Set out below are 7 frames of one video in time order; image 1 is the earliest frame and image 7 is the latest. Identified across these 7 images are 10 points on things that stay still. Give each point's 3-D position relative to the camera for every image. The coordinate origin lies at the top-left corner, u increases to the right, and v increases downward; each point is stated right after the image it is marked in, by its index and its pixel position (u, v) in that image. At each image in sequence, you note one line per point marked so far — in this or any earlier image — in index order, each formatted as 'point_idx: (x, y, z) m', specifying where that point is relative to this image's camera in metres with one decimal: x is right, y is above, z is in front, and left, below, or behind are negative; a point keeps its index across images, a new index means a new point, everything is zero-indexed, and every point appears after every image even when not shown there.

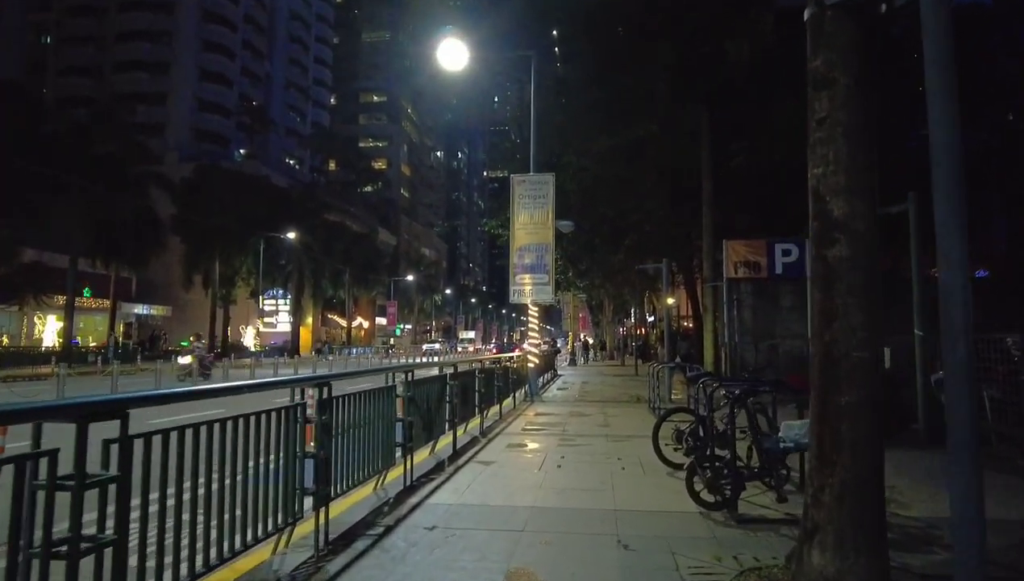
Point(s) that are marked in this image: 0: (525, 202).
0: (+0.4, +2.4, +18.3) m
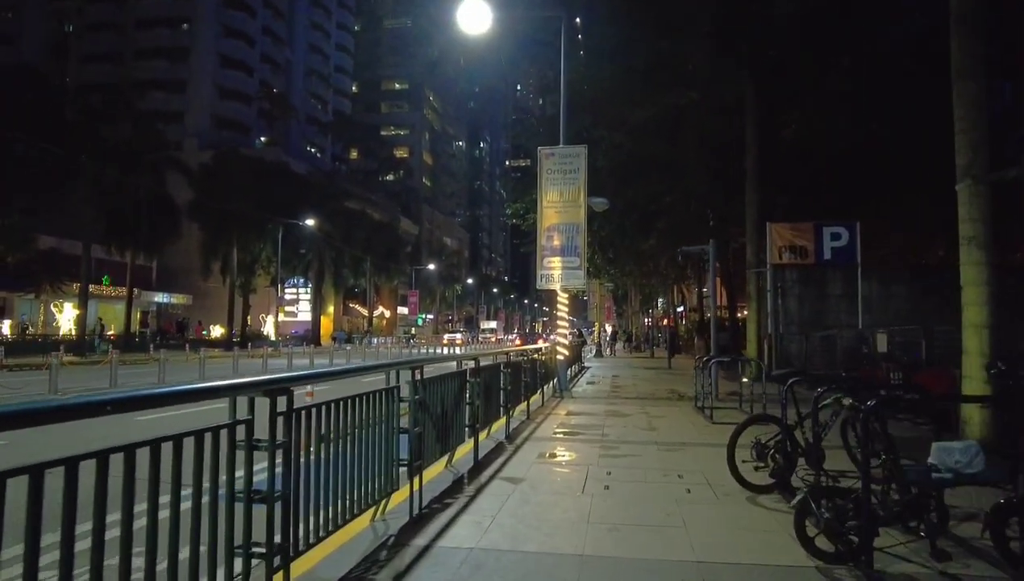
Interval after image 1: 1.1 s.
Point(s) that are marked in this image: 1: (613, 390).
0: (+1.1, +2.8, +16.6) m
1: (+2.8, -2.8, +18.2) m
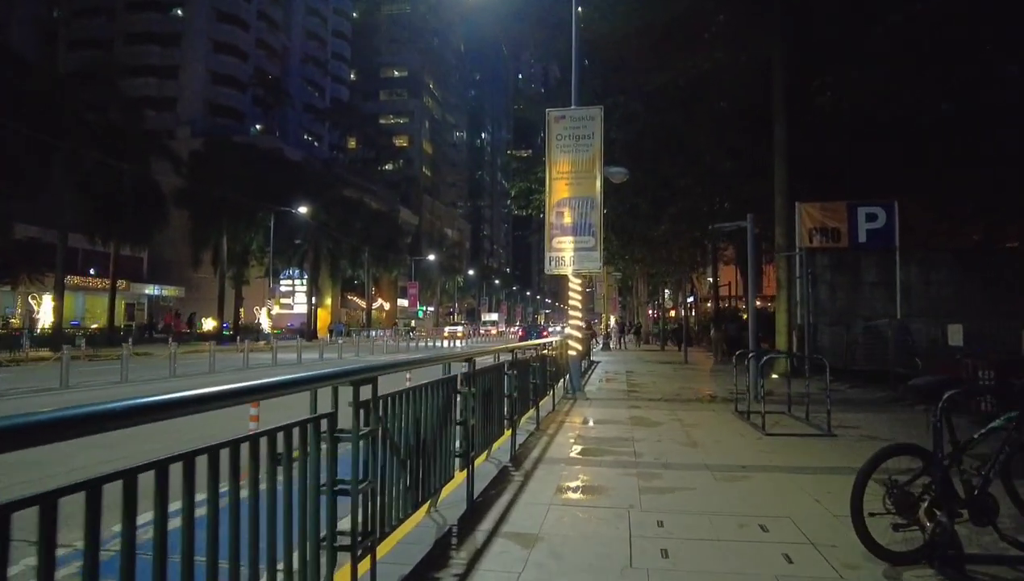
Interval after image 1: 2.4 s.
0: (+1.2, +3.1, +14.3) m
1: (+2.9, -2.4, +16.0) m
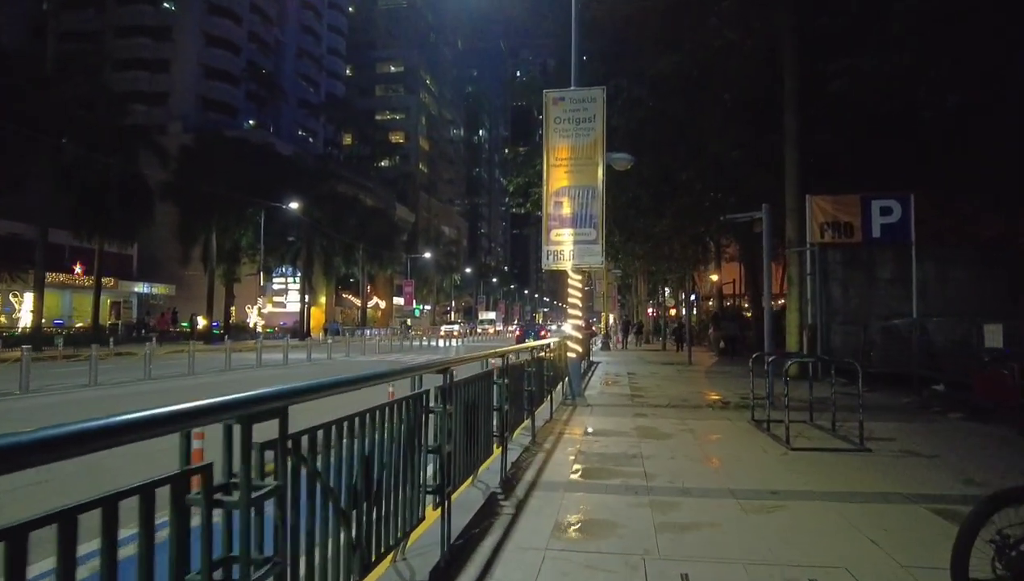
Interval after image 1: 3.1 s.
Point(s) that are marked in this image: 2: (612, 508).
0: (+1.1, +3.2, +13.2) m
1: (+2.8, -2.3, +14.9) m
2: (+0.9, -1.9, +5.7) m
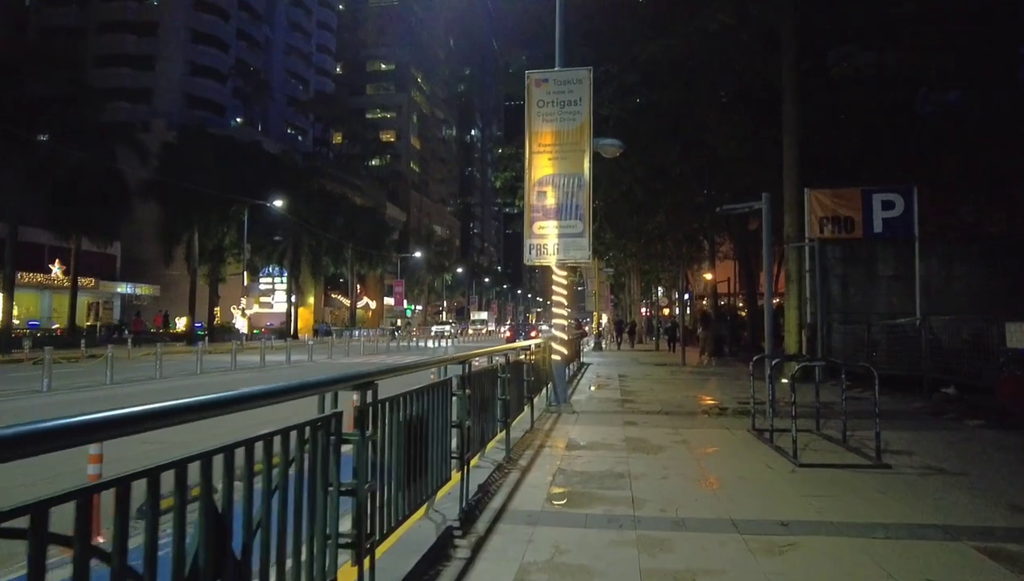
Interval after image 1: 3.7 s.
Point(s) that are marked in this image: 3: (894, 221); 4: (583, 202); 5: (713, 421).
0: (+0.7, +3.3, +12.2) m
1: (+2.4, -2.3, +13.9) m
2: (+0.6, -1.8, +4.7) m
3: (+11.0, +2.0, +19.0) m
4: (+1.3, +1.6, +12.0) m
5: (+3.3, -2.1, +10.8) m
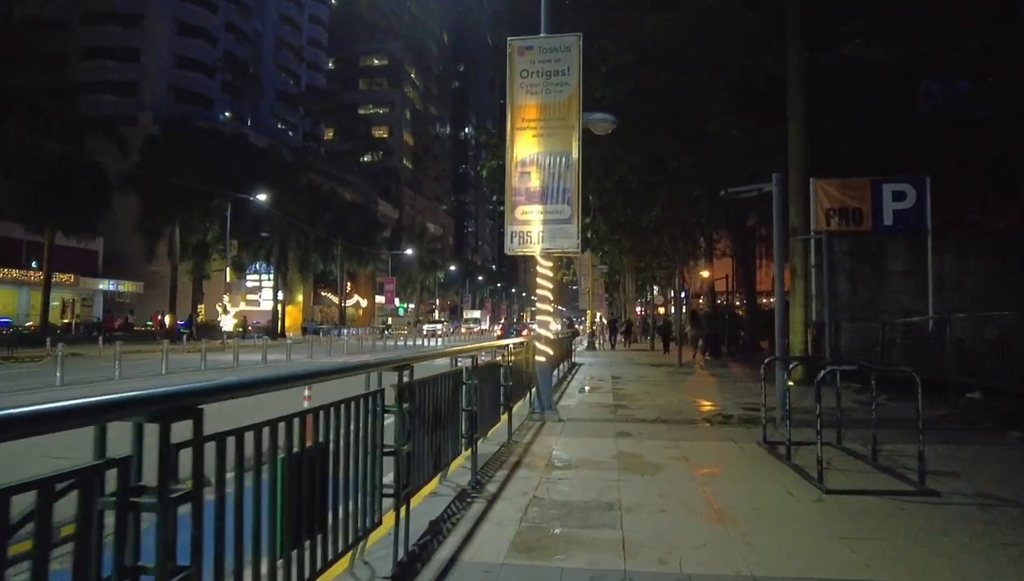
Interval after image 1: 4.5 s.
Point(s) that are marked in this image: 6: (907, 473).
0: (+0.3, +3.4, +10.9) m
1: (+2.0, -2.2, +12.6) m
2: (+0.3, -1.7, +3.4) m
3: (+10.6, +2.1, +17.7) m
4: (+0.9, +1.7, +10.7) m
5: (+2.9, -2.0, +9.5) m
6: (+4.0, -1.8, +6.7) m
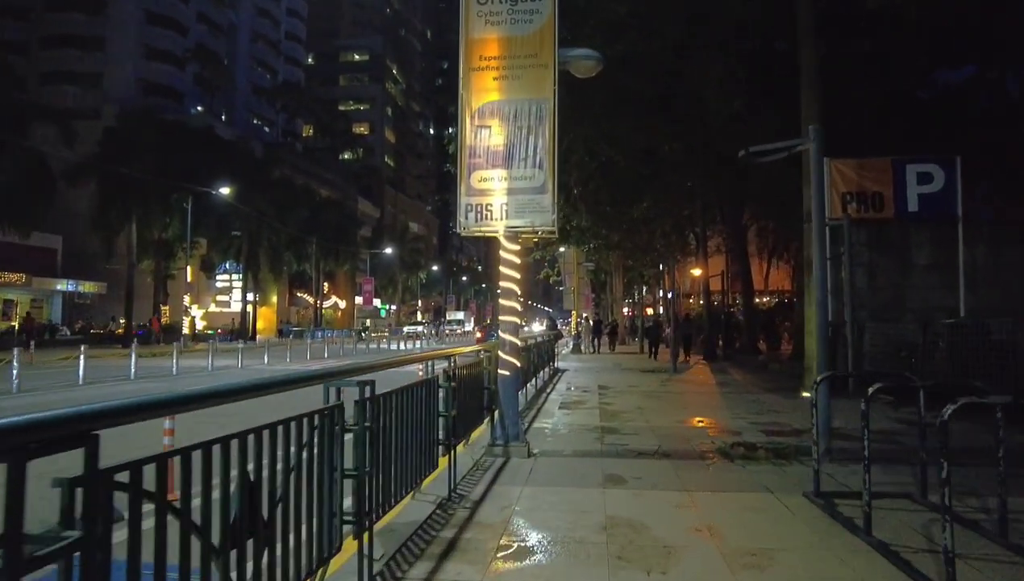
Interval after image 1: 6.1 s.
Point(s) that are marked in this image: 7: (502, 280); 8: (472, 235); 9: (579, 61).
0: (-0.2, +3.5, +8.3) m
1: (+1.4, -2.1, +10.0) m
2: (-0.1, -1.6, +0.8) m
3: (+9.9, +2.2, +15.4) m
4: (+0.4, +1.8, +8.2) m
5: (+2.4, -1.9, +6.9) m
6: (+3.5, -1.7, +4.2) m
7: (-0.1, +0.2, +9.0) m
8: (-0.5, +0.7, +8.5) m
9: (+0.8, +3.0, +8.8) m
